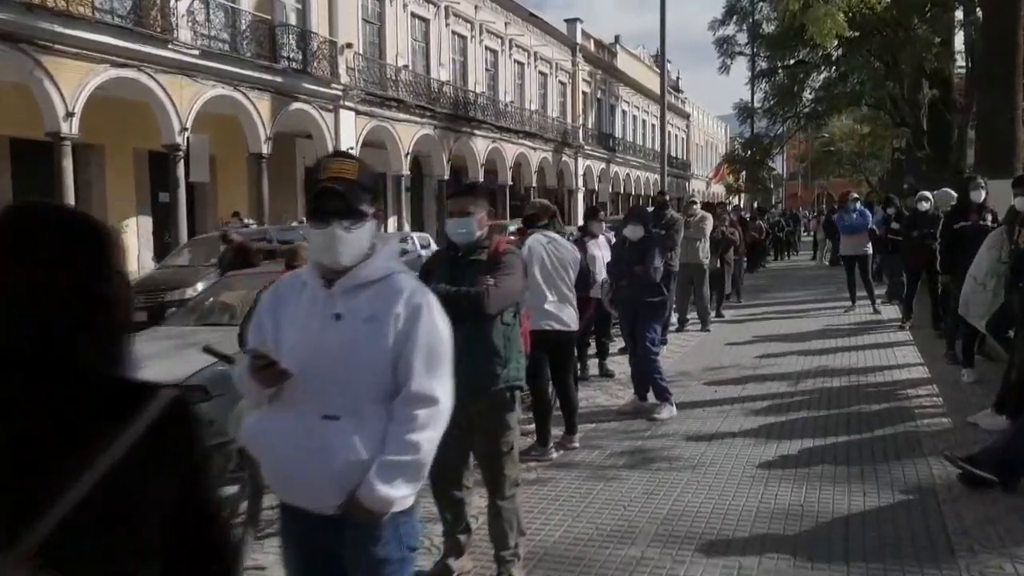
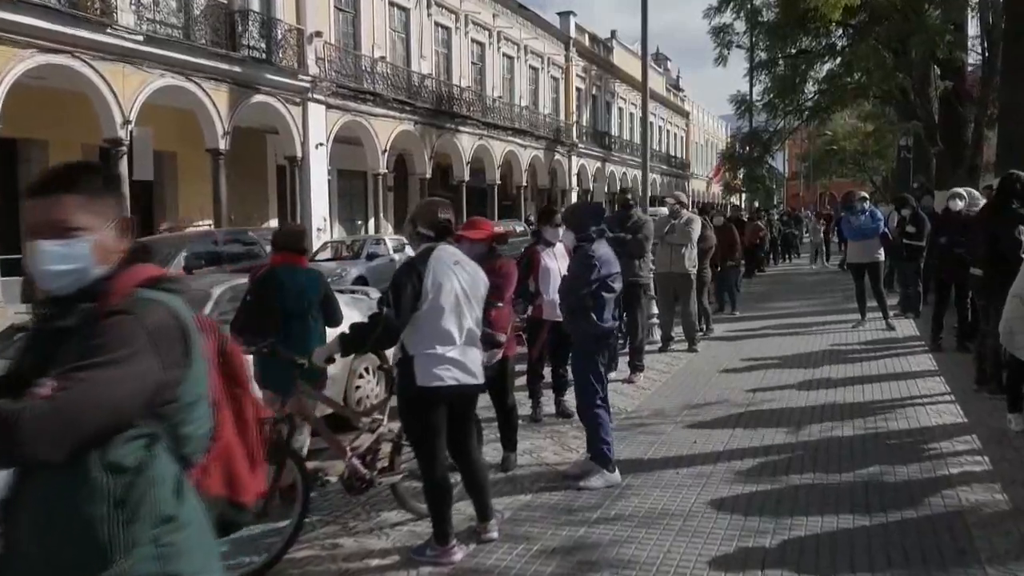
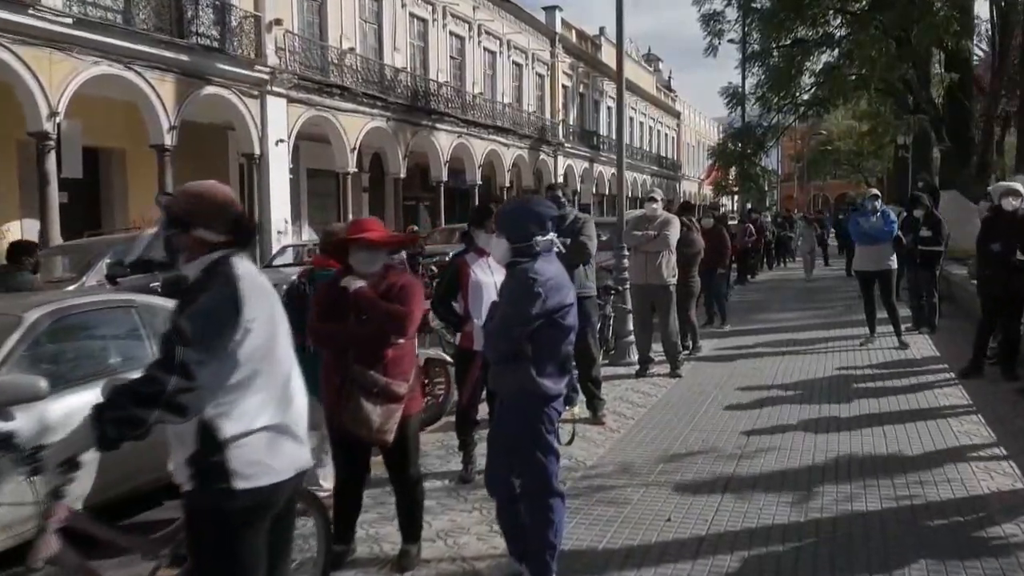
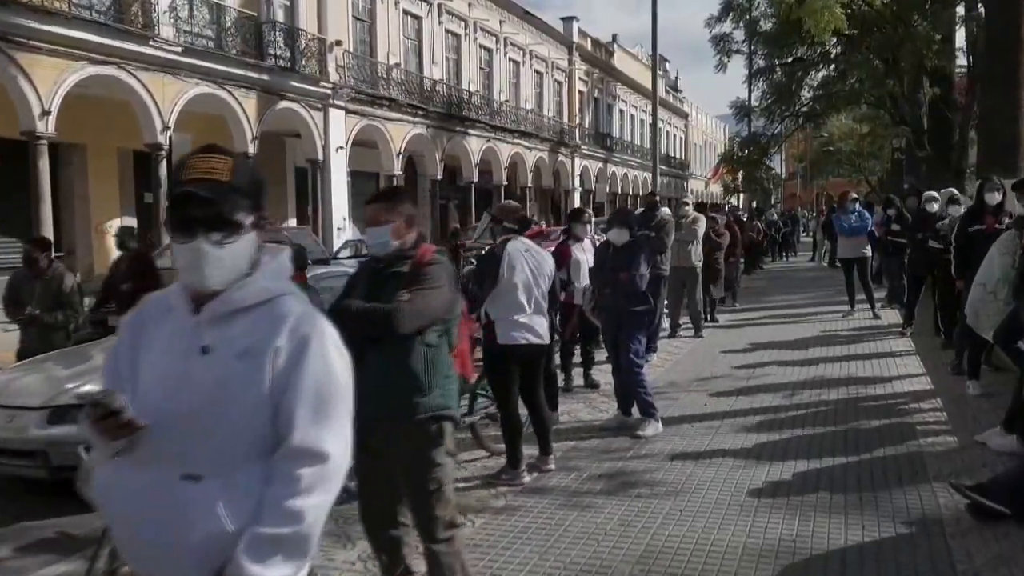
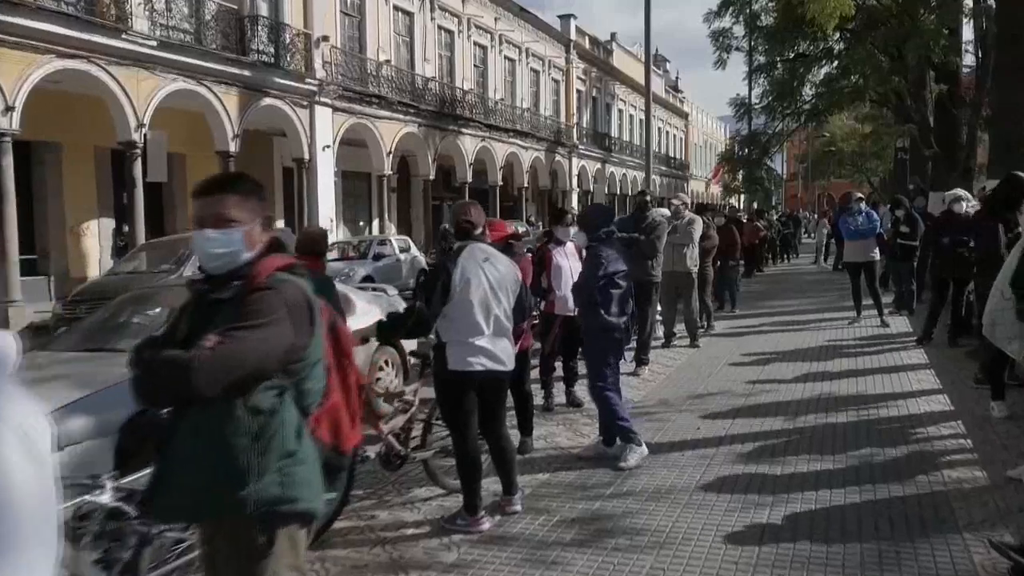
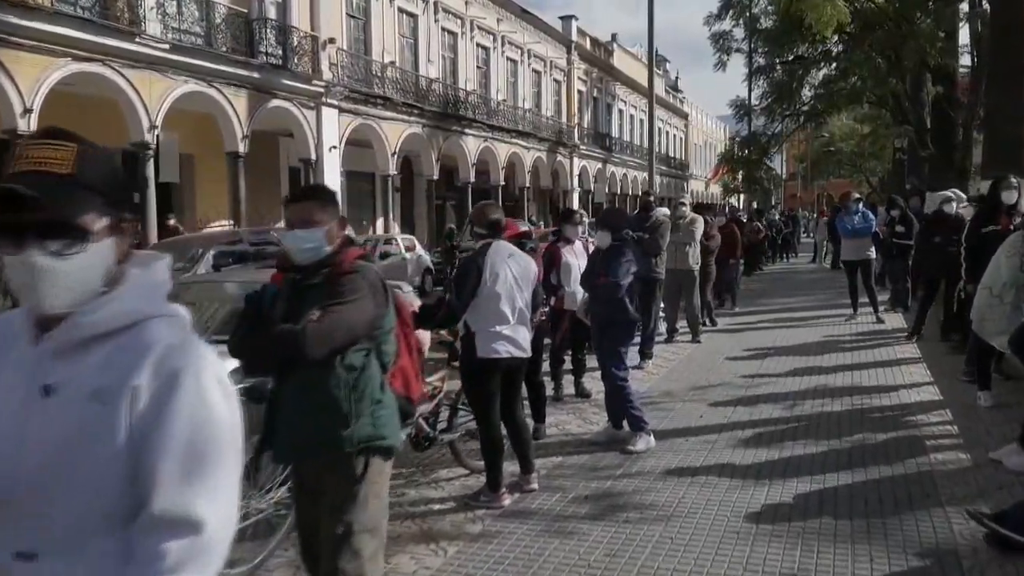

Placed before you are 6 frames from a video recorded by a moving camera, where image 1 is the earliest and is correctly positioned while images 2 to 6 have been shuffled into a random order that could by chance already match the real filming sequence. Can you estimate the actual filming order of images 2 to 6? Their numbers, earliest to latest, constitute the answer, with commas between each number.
4, 6, 5, 2, 3
